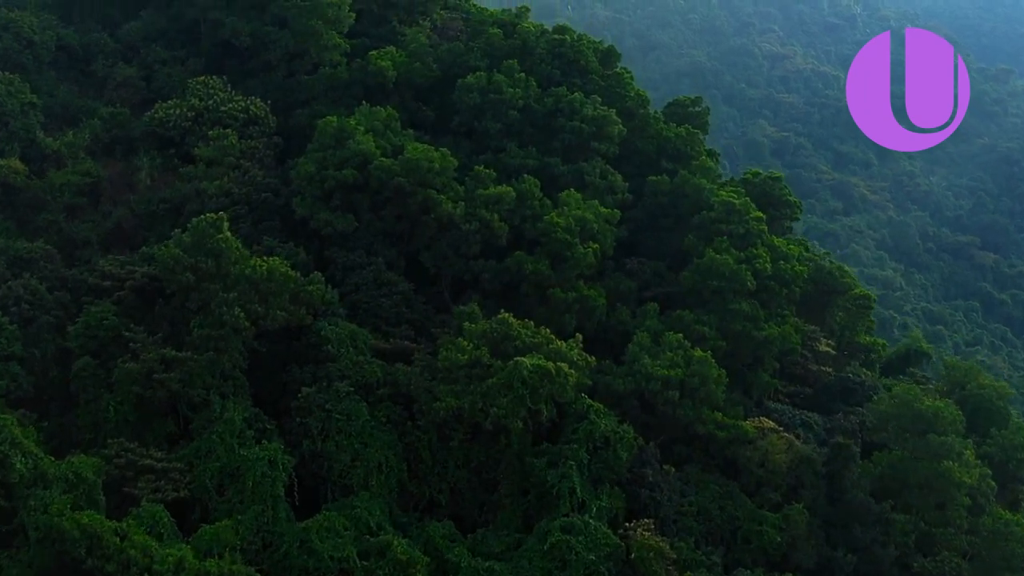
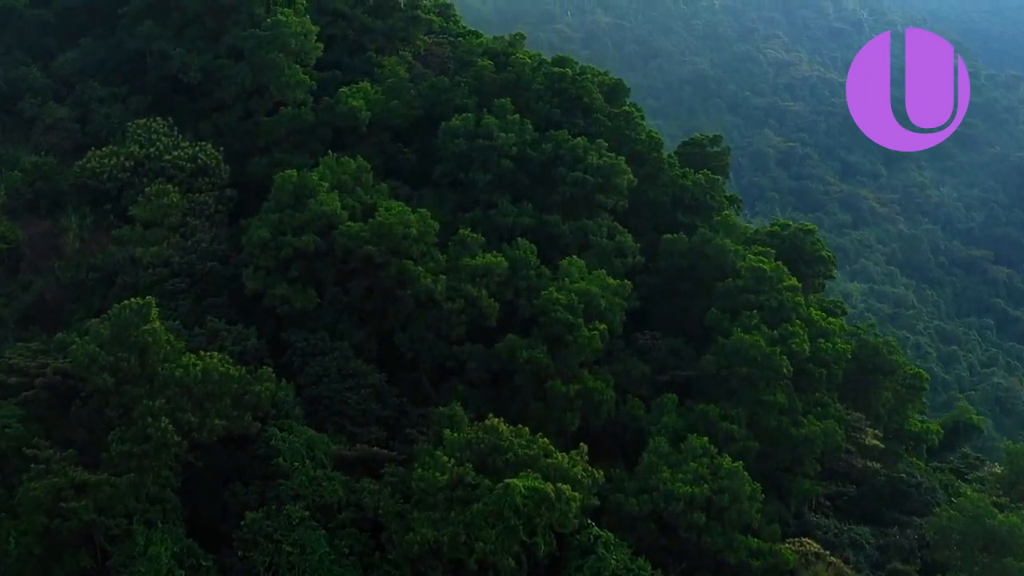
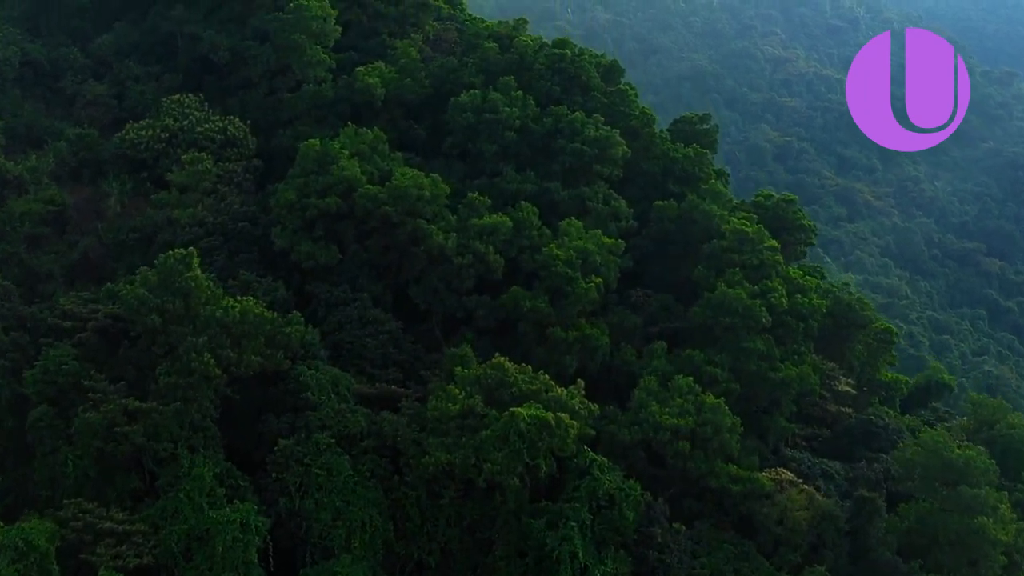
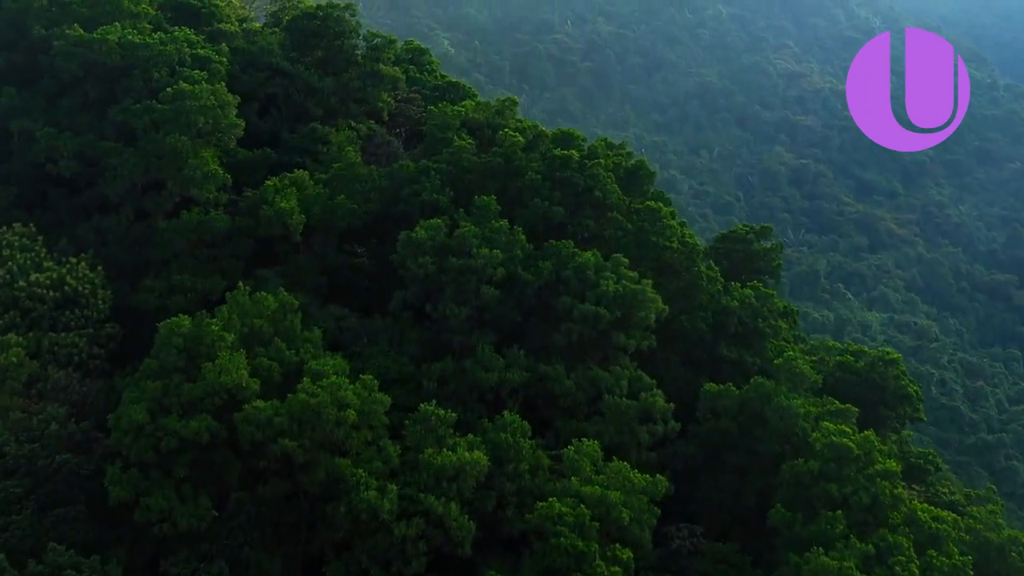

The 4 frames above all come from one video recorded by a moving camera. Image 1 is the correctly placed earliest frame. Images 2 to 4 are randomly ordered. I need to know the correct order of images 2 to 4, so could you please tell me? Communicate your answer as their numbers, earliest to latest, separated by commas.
3, 2, 4
